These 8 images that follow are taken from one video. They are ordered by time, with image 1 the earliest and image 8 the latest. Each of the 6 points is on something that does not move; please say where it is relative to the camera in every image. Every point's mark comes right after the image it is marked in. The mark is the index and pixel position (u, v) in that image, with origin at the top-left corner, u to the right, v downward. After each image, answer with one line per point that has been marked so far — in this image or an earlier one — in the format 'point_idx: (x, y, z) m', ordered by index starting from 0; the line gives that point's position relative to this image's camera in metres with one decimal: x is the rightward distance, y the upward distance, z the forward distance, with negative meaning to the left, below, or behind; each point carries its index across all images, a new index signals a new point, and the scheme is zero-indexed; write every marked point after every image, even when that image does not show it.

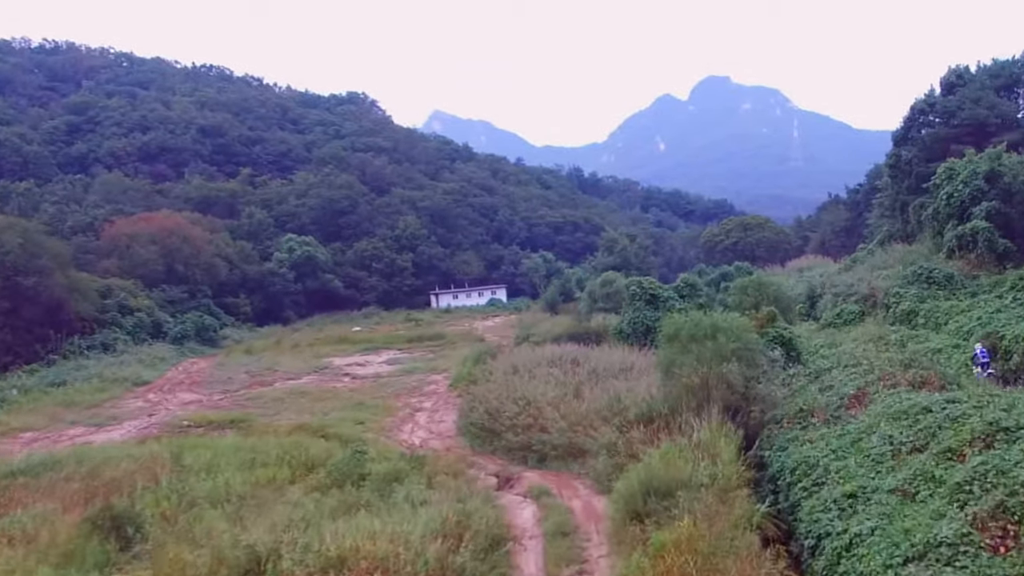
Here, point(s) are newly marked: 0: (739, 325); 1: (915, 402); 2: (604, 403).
0: (+2.7, -0.4, +14.9) m
1: (+4.2, -1.2, +12.9) m
2: (+1.1, -1.4, +15.6) m
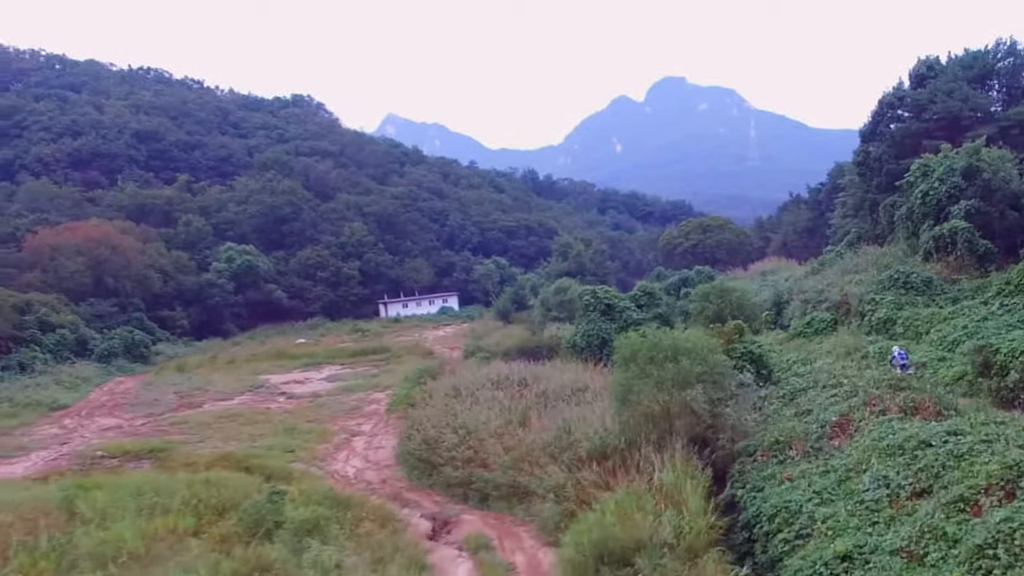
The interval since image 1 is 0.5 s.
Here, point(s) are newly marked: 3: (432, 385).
0: (+2.0, -0.6, +13.1) m
1: (+3.6, -1.3, +11.1) m
2: (+0.4, -1.6, +13.7) m
3: (-1.3, -1.5, +19.6) m
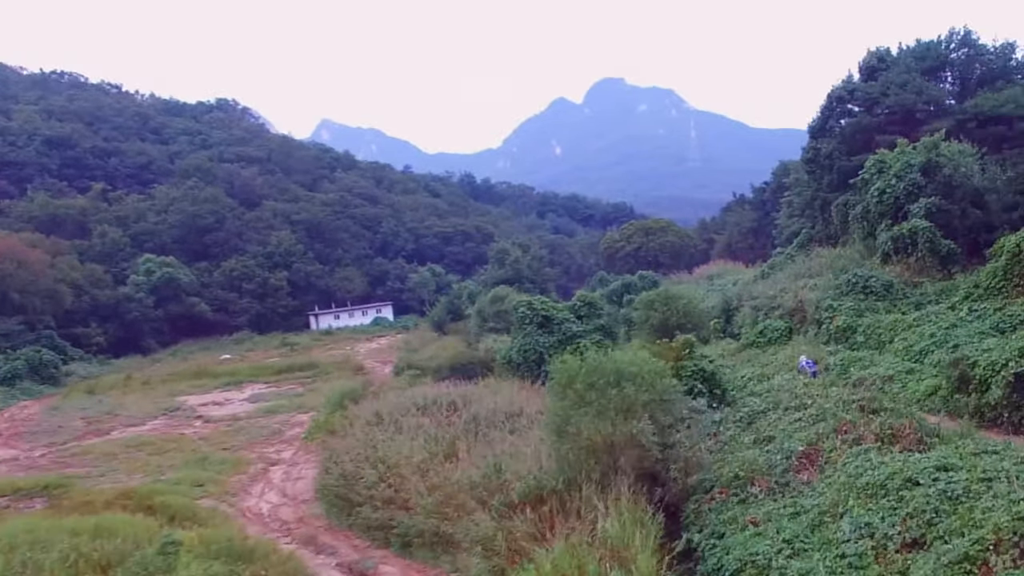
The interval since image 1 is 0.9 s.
0: (+1.3, -0.7, +11.5) m
1: (+3.0, -1.4, +9.6) m
2: (-0.3, -1.8, +12.0) m
3: (-2.3, -1.8, +17.8) m
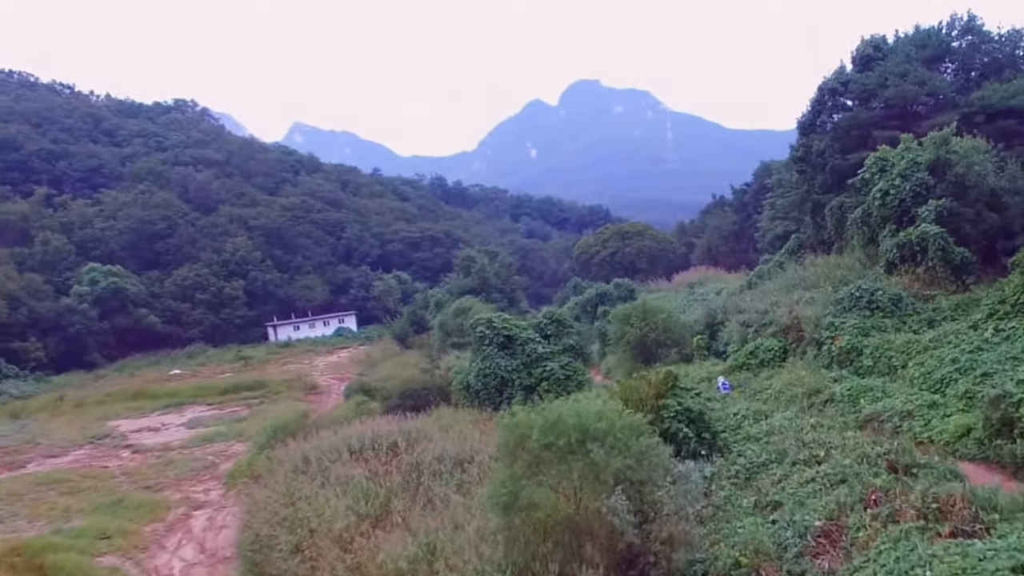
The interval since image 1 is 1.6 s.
0: (+0.8, -0.9, +9.1) m
1: (+2.5, -1.6, +7.2) m
2: (-0.8, -2.0, +9.5) m
3: (-2.9, -2.0, +15.3) m
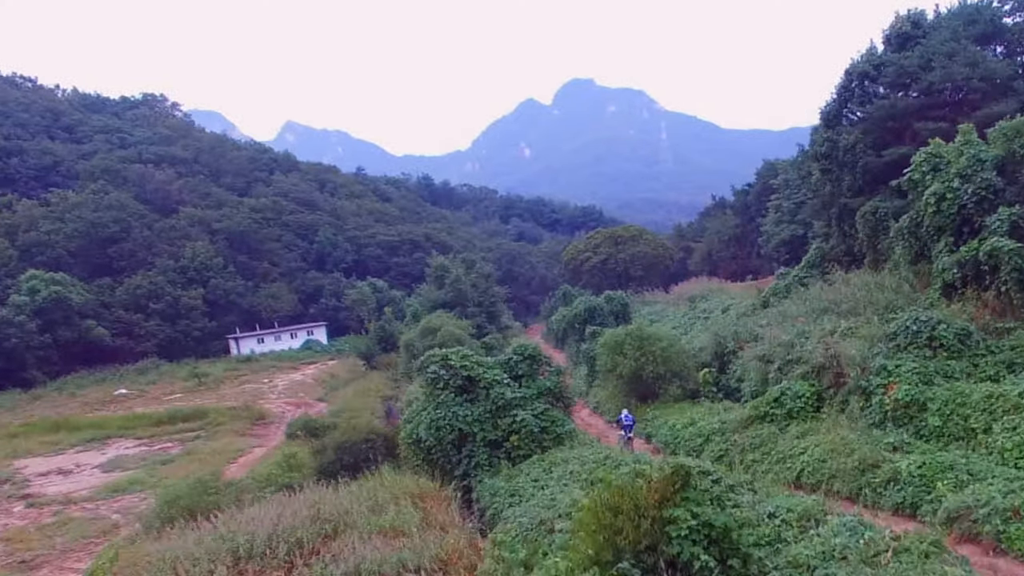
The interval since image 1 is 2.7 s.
0: (+0.4, -1.3, +5.4) m
1: (+2.1, -1.9, +3.5) m
2: (-1.2, -2.3, +5.8) m
3: (-3.3, -2.3, +11.6) m
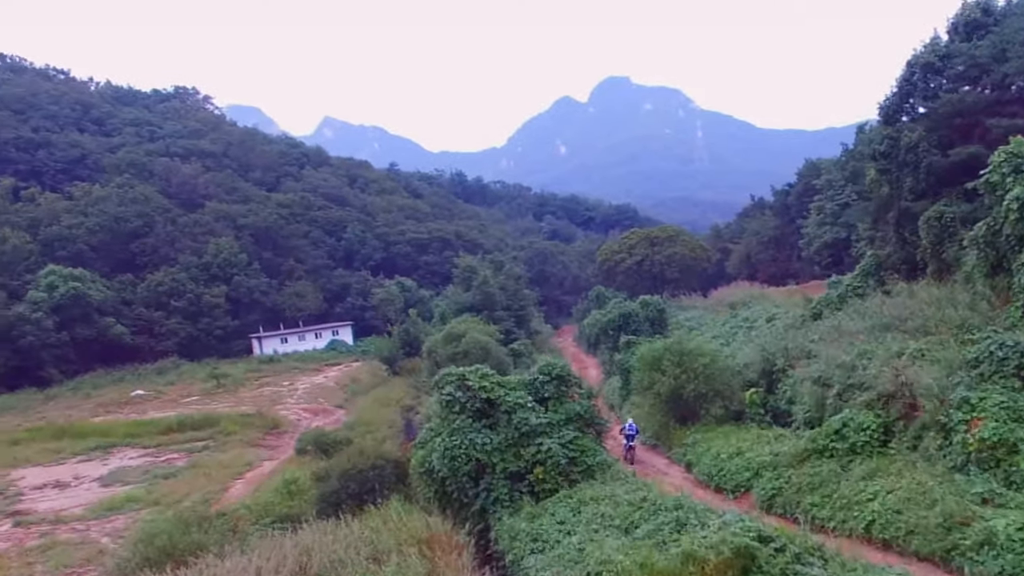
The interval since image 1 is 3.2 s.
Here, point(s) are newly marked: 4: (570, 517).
0: (+0.4, -1.4, +3.8) m
1: (+2.1, -2.1, +1.9) m
2: (-1.2, -2.4, +4.3) m
3: (-3.1, -2.4, +10.1) m
4: (+0.5, -2.0, +10.9) m
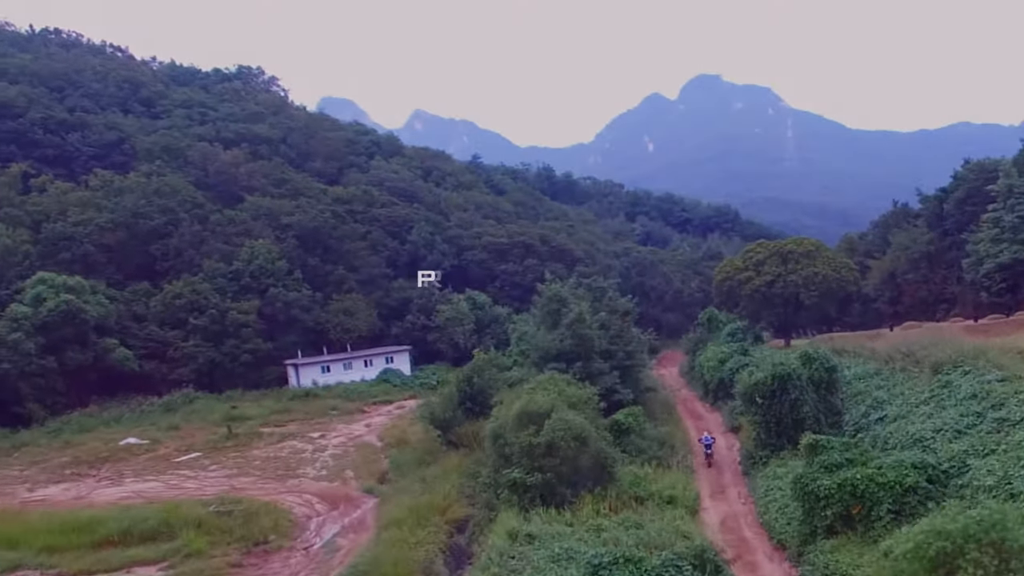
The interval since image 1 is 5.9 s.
0: (+0.4, -2.2, -4.7) m
1: (+1.9, -3.0, -6.8) m
2: (-1.1, -3.2, -4.1) m
3: (-2.7, -3.1, +1.9) m
4: (+1.0, -2.8, +2.4) m
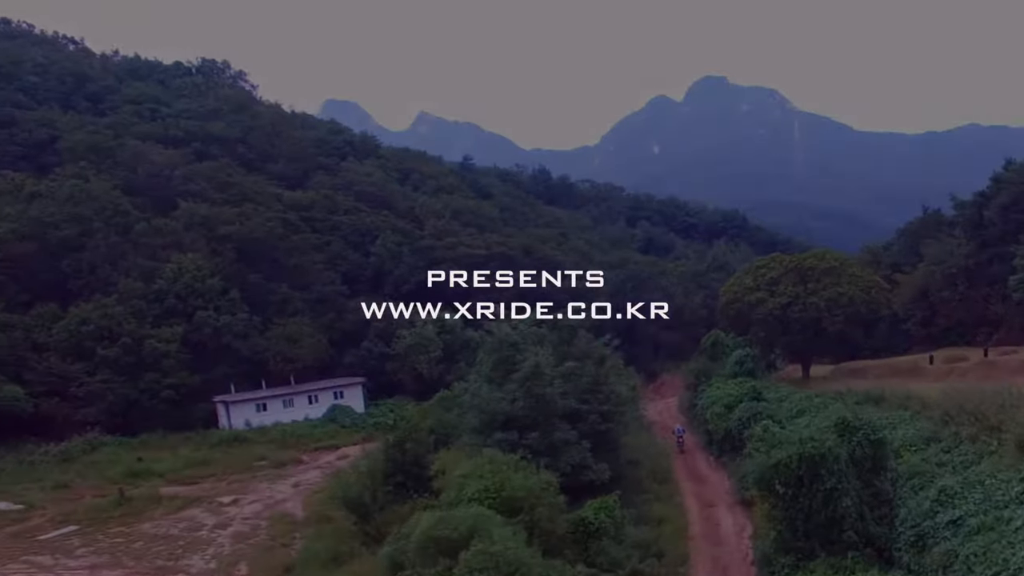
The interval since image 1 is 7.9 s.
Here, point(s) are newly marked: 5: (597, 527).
0: (-0.5, -2.7, -10.0) m
1: (+1.0, -3.5, -12.0) m
2: (-2.1, -3.7, -9.4) m
3: (-3.6, -3.6, -3.4) m
4: (+0.1, -3.3, -2.9) m
5: (+0.9, -2.6, +13.6) m
